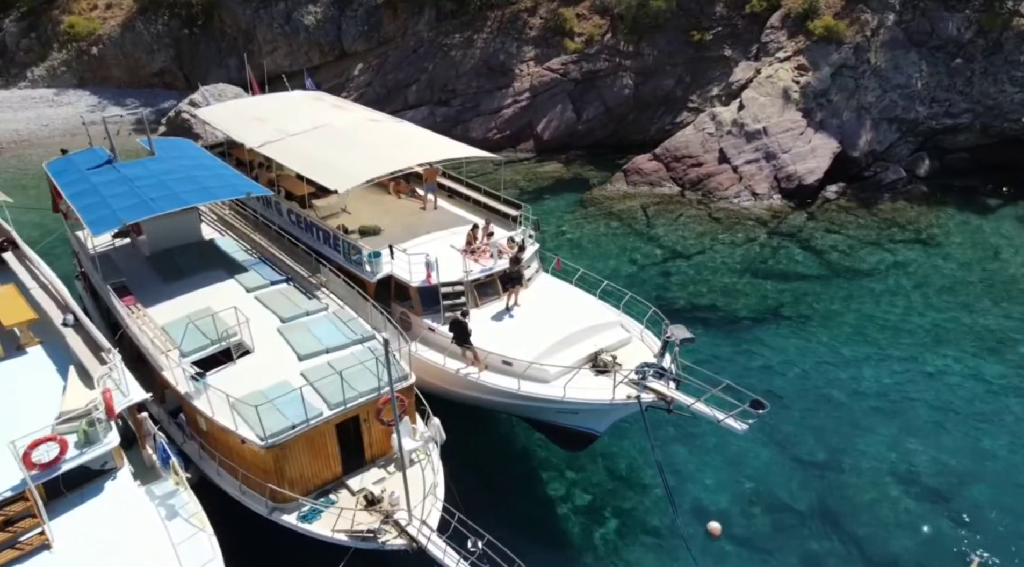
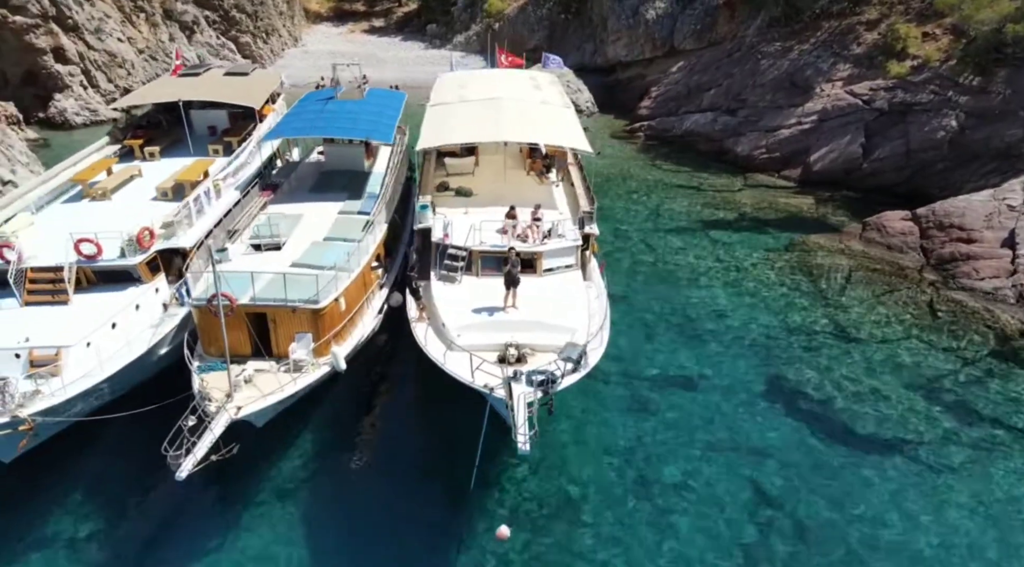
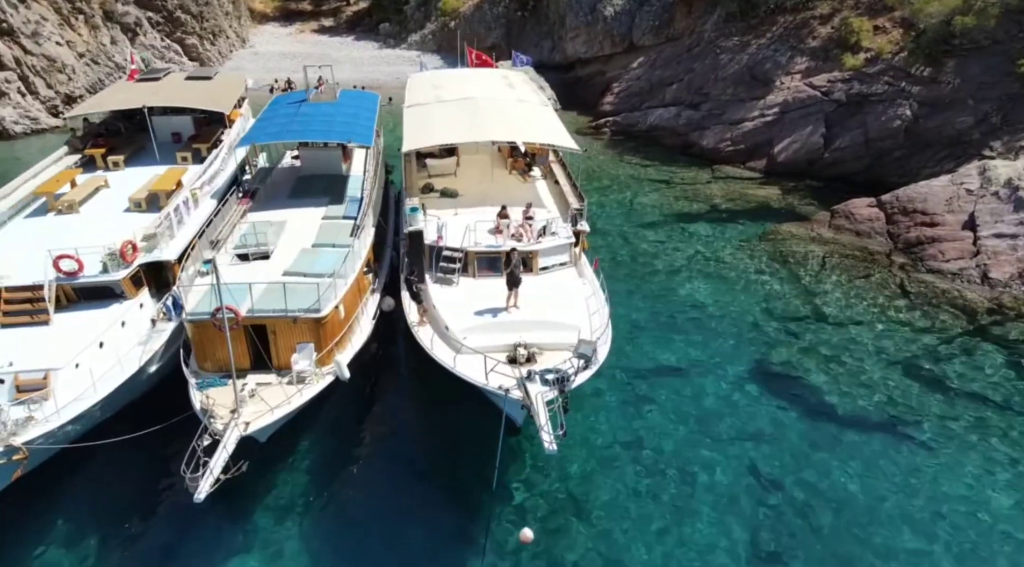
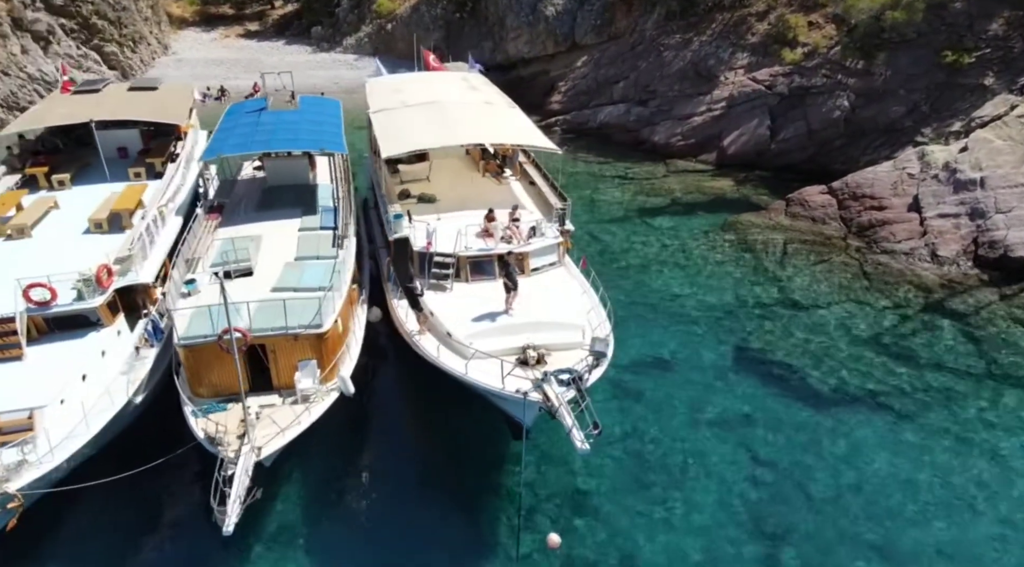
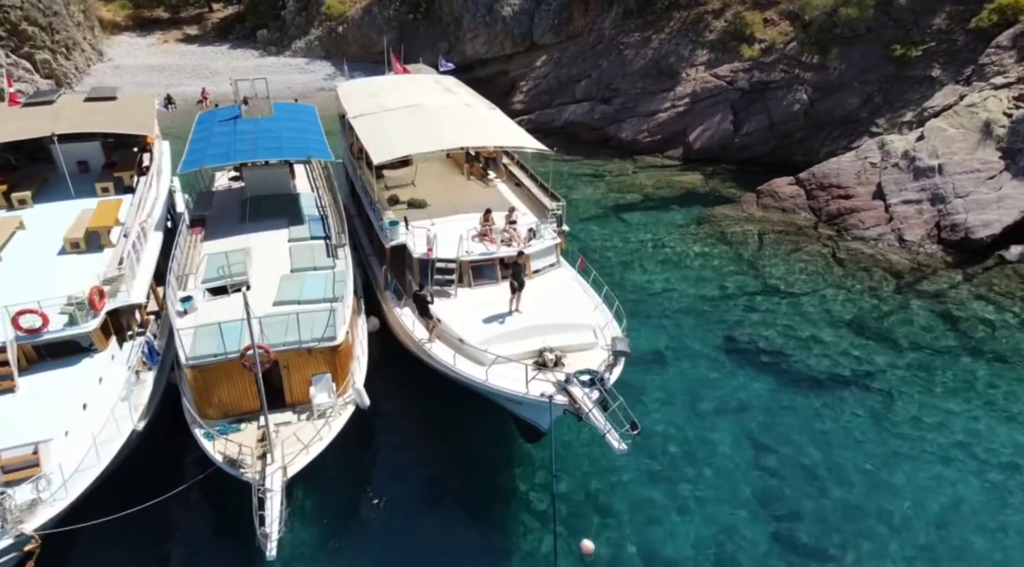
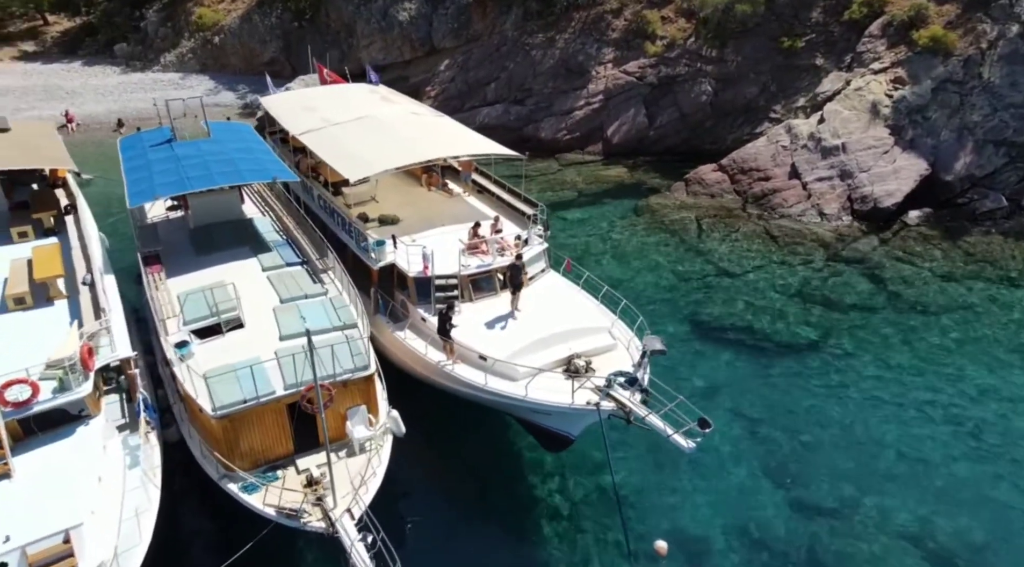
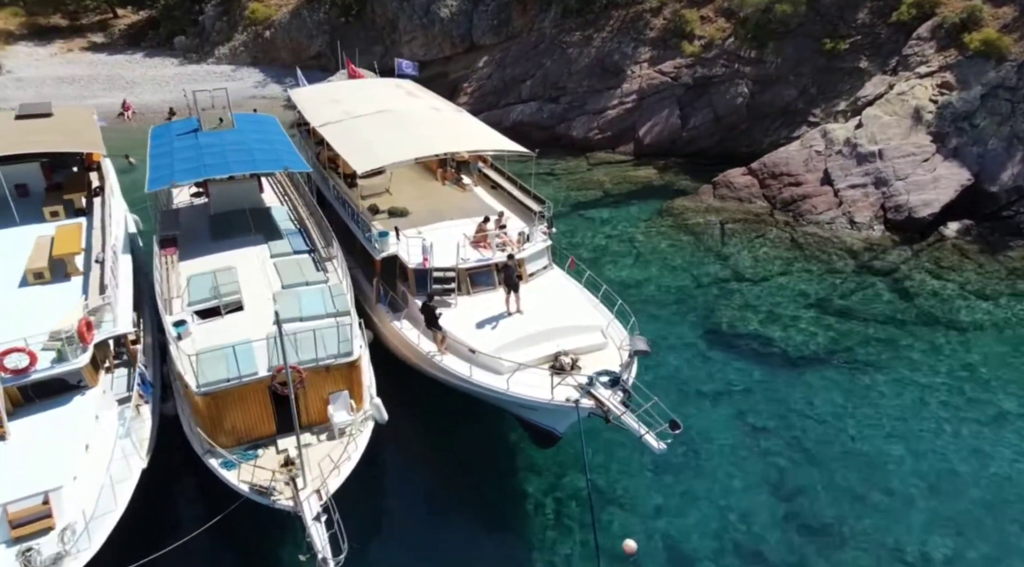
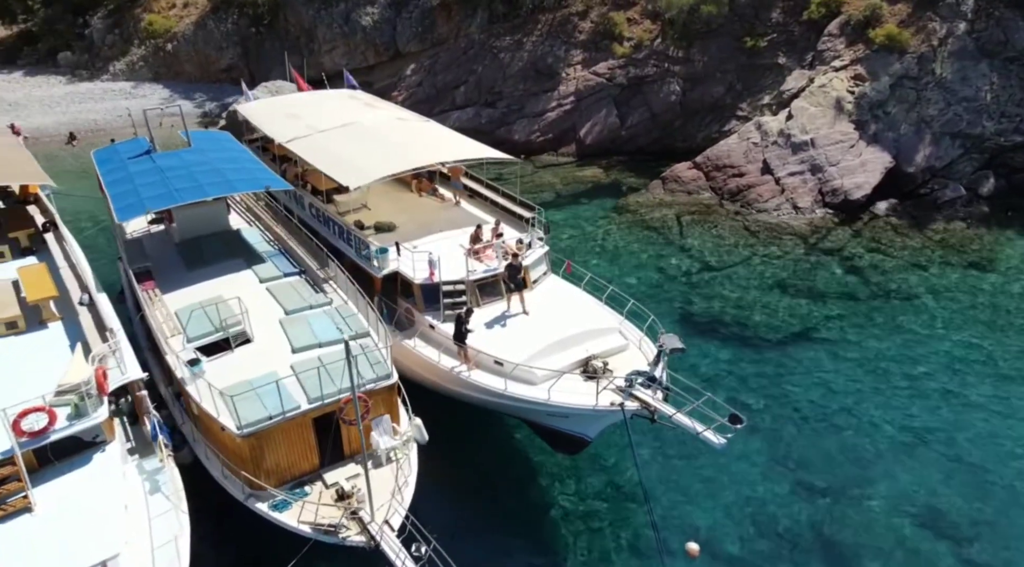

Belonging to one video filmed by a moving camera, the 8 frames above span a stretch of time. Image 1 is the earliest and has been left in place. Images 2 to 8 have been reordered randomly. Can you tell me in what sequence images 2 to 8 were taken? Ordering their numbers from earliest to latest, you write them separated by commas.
8, 6, 7, 5, 4, 3, 2
